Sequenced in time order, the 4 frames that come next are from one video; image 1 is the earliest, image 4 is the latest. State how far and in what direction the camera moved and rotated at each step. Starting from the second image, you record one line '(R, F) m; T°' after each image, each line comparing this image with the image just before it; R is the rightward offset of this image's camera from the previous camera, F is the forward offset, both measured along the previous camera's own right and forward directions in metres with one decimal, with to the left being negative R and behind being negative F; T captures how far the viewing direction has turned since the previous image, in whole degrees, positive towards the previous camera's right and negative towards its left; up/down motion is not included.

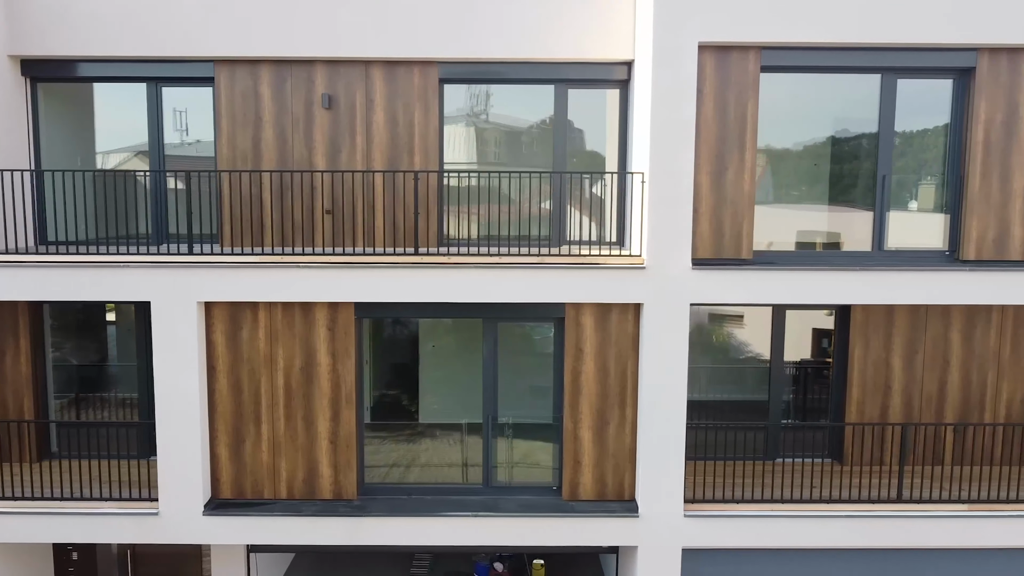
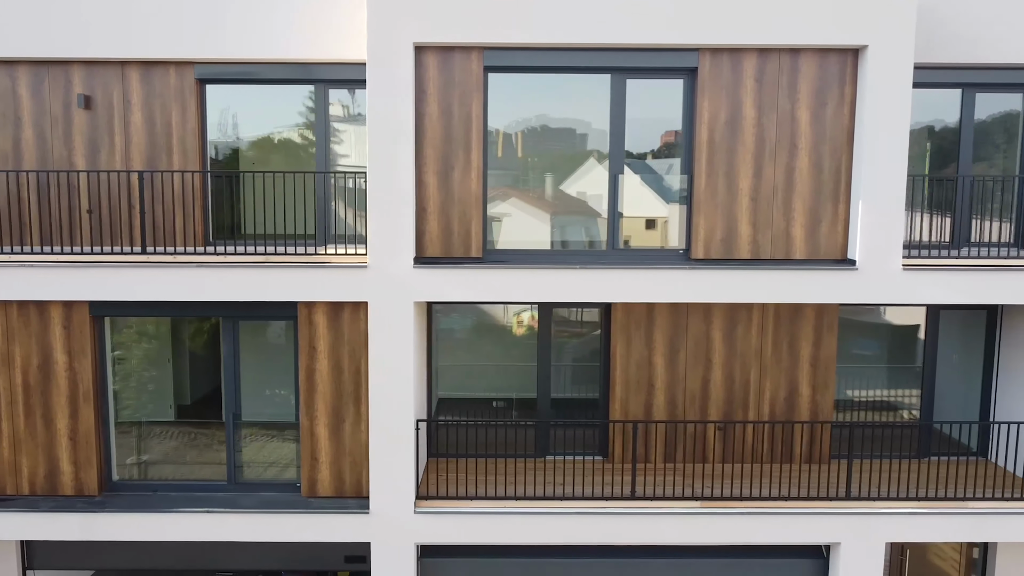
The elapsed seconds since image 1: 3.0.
(+2.1, -0.1) m; 0°
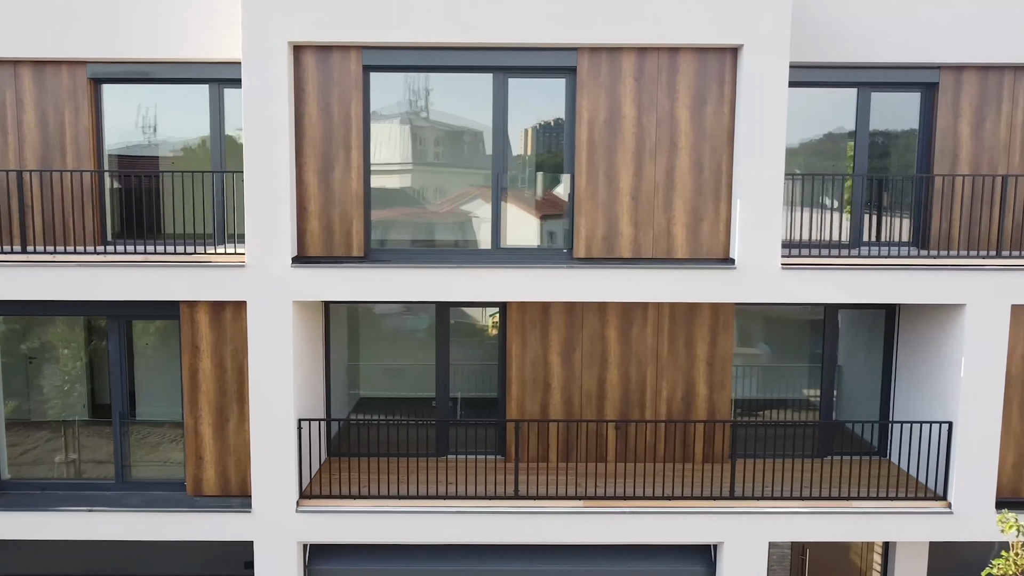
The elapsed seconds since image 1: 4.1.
(+0.9, 0.0) m; 0°
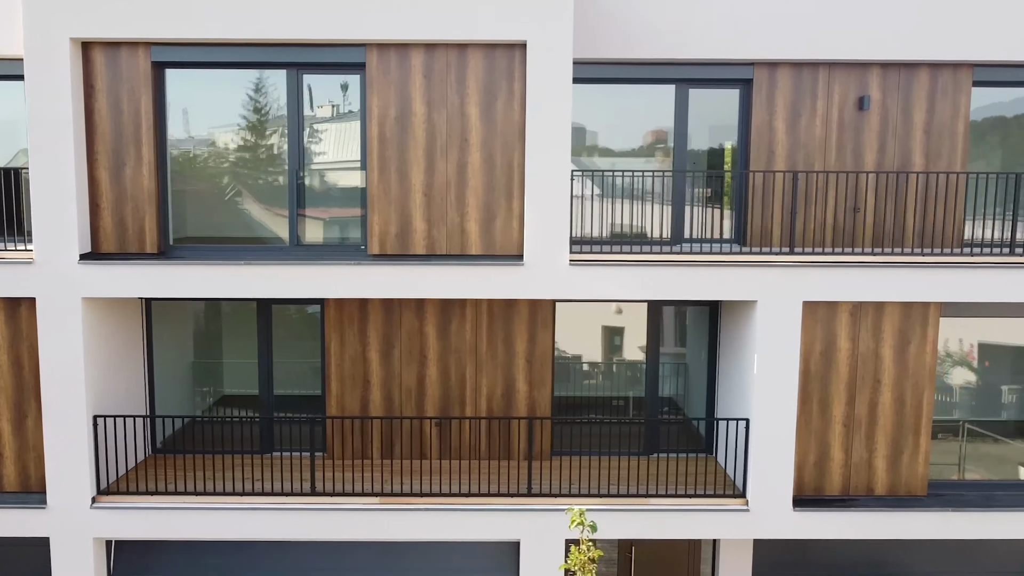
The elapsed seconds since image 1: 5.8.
(+1.6, 0.0) m; 0°
